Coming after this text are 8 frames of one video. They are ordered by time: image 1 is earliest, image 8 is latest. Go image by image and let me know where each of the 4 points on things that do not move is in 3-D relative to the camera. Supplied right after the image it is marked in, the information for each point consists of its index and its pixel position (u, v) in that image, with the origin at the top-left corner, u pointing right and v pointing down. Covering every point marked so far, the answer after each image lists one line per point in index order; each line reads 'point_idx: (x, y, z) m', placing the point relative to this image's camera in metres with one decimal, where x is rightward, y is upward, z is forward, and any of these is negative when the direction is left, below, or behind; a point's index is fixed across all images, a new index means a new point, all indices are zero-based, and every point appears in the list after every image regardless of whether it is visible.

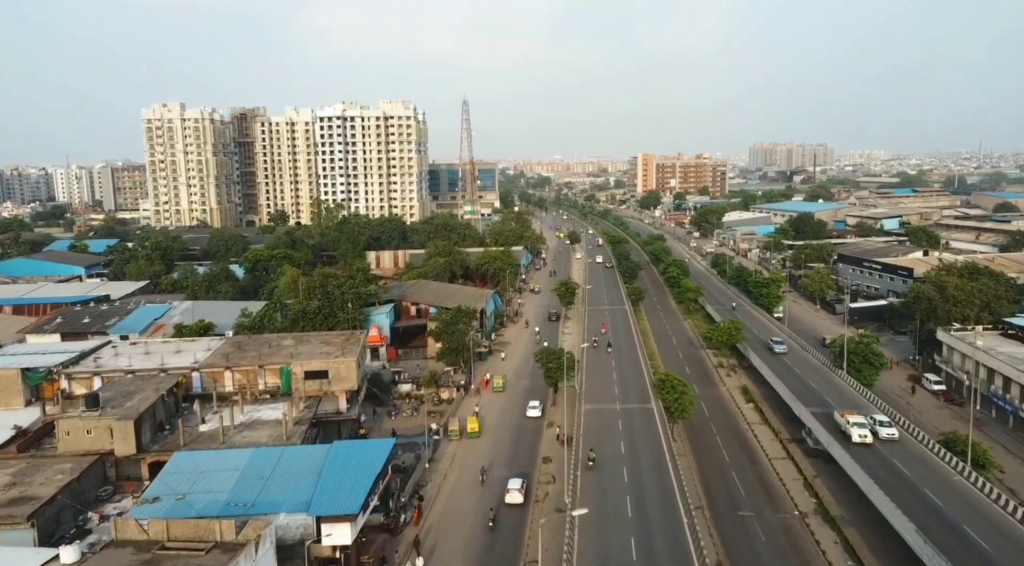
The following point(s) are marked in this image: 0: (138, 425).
0: (-10.0, -3.8, +19.7) m
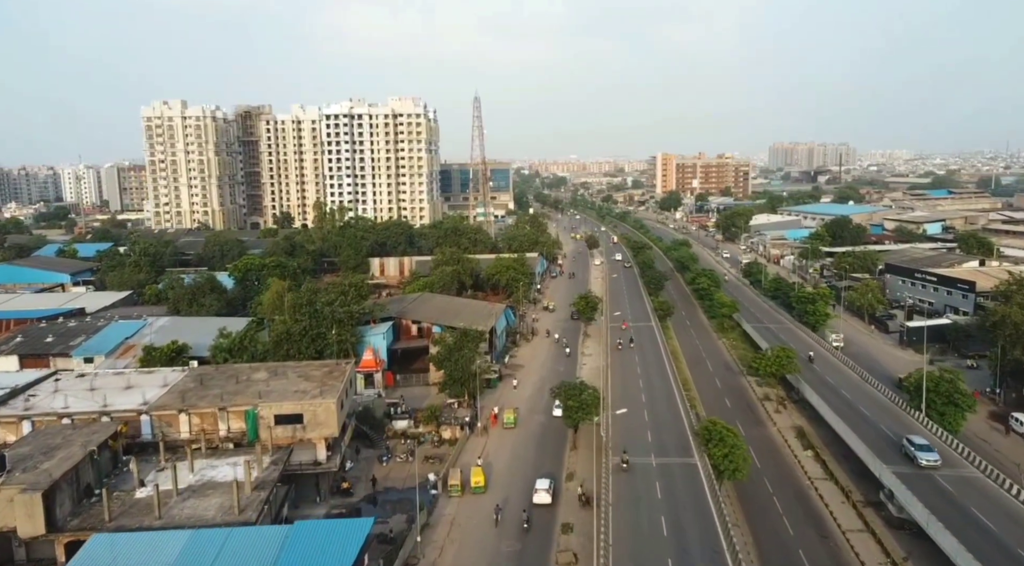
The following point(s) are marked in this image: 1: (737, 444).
0: (-9.7, -4.5, +15.6) m
1: (+6.1, -4.4, +20.0) m
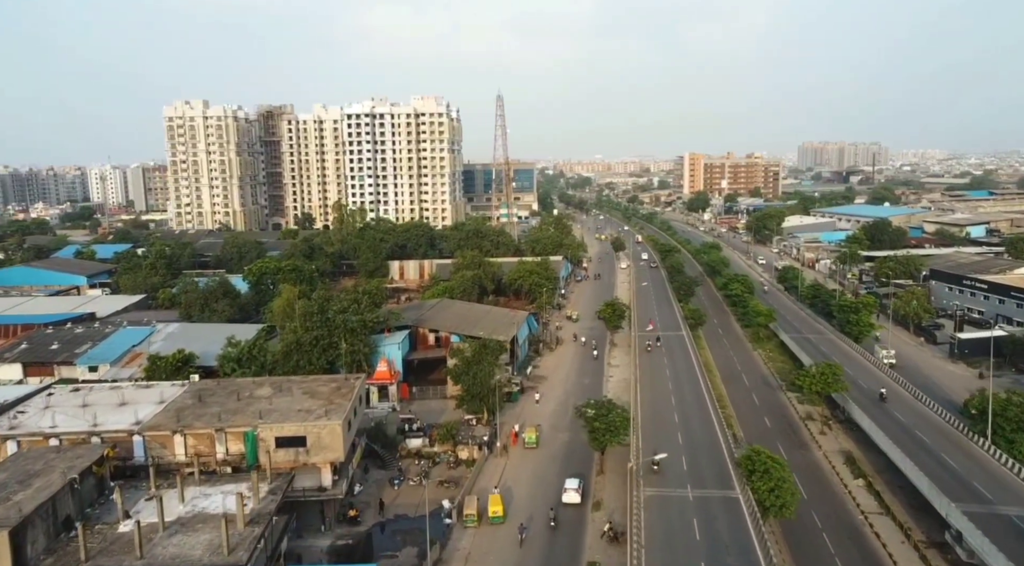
0: (-9.3, -4.8, +14.0) m
1: (+6.6, -4.7, +18.0) m
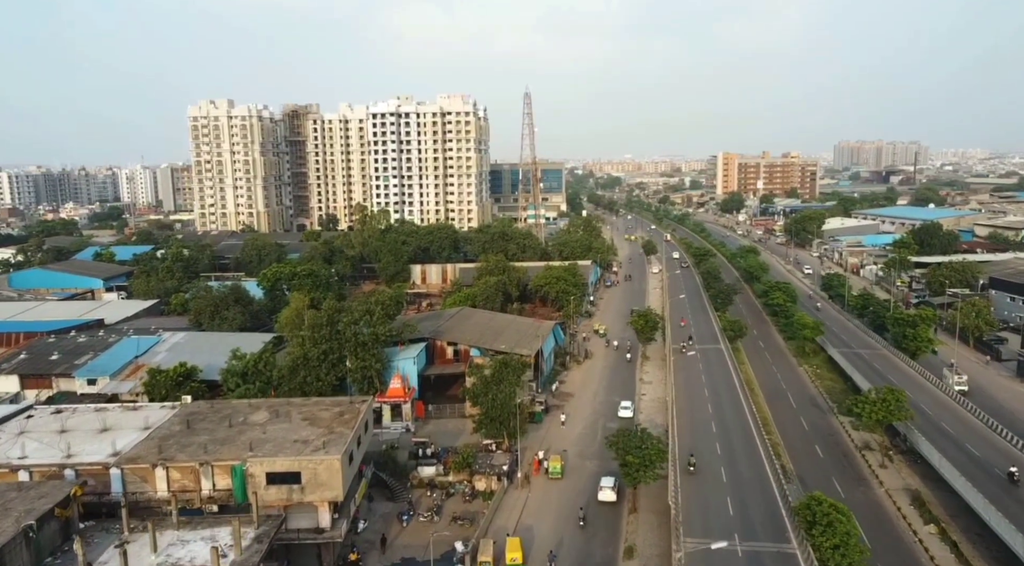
0: (-9.1, -5.1, +12.1) m
1: (+7.0, -5.1, +15.4) m
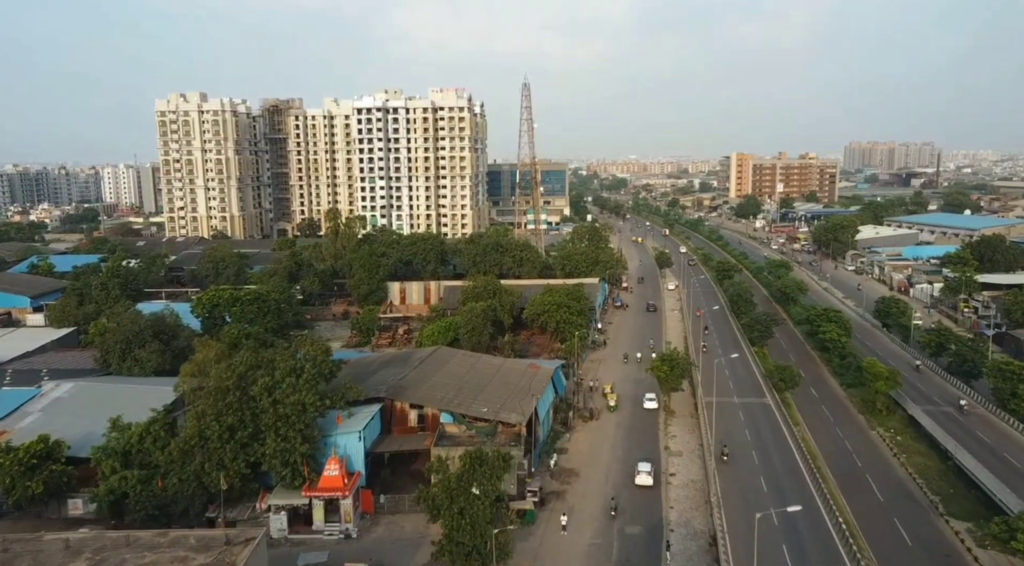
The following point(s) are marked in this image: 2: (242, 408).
0: (-9.6, -6.3, +4.5) m
1: (+6.5, -6.4, +7.8) m
2: (-7.0, -3.3, +19.3) m
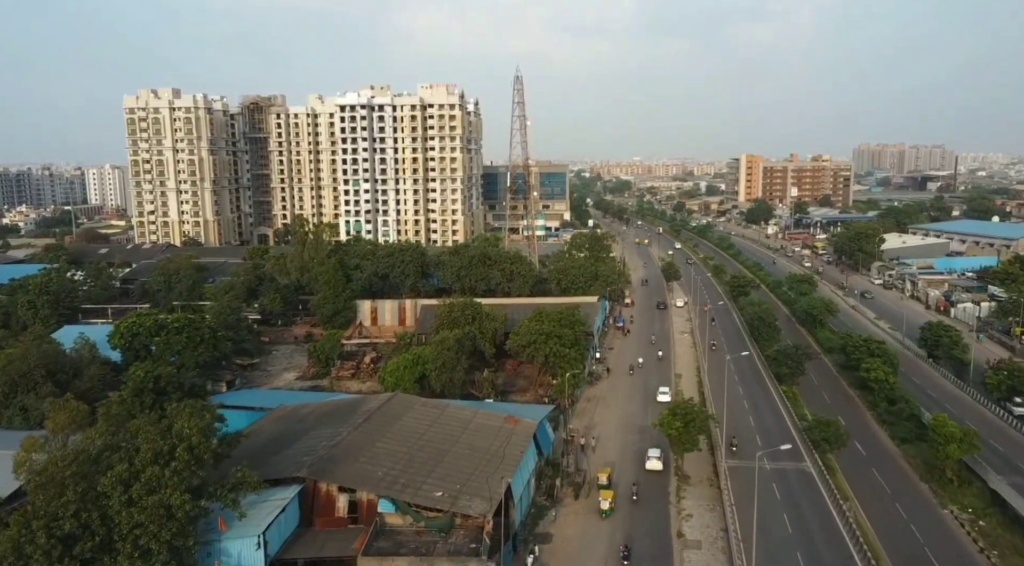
0: (-10.6, -7.2, -1.1) m
1: (+5.6, -7.4, +2.1) m
2: (-7.9, -4.3, +13.7) m
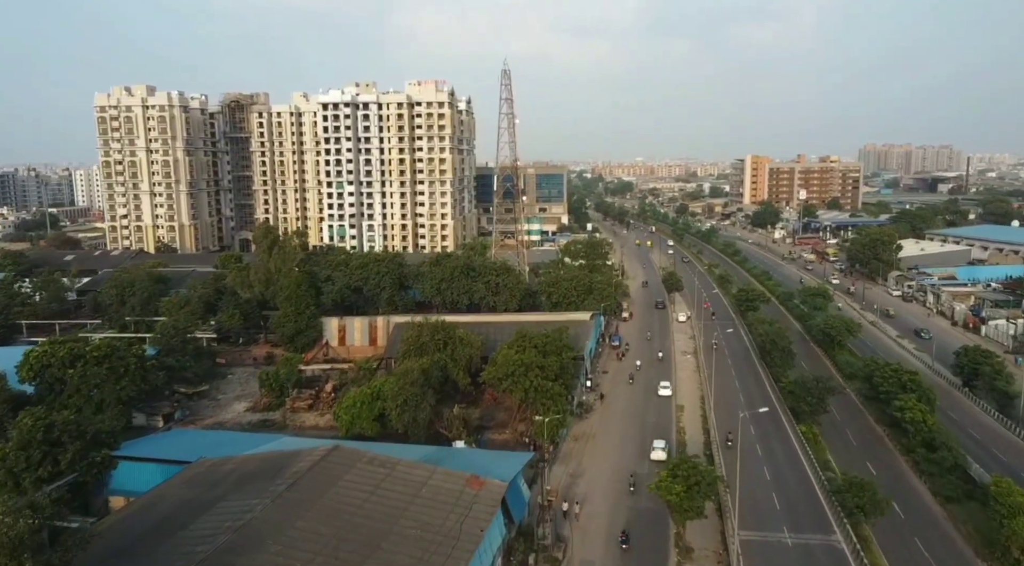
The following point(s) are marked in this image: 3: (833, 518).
0: (-11.5, -7.9, -5.0) m
1: (+4.6, -8.1, -1.9) m
2: (-8.8, -5.0, +9.7) m
3: (+8.1, -5.9, +18.8) m
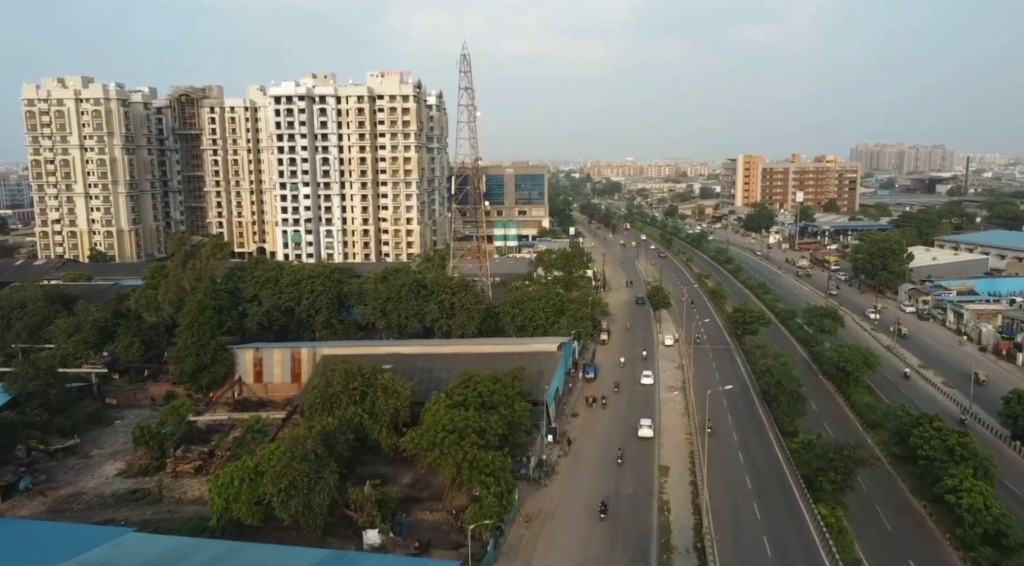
0: (-13.0, -8.9, -11.2) m
1: (+3.1, -9.1, -7.8) m
2: (-10.4, -6.0, +3.6) m
3: (+6.4, -6.9, +12.9) m
